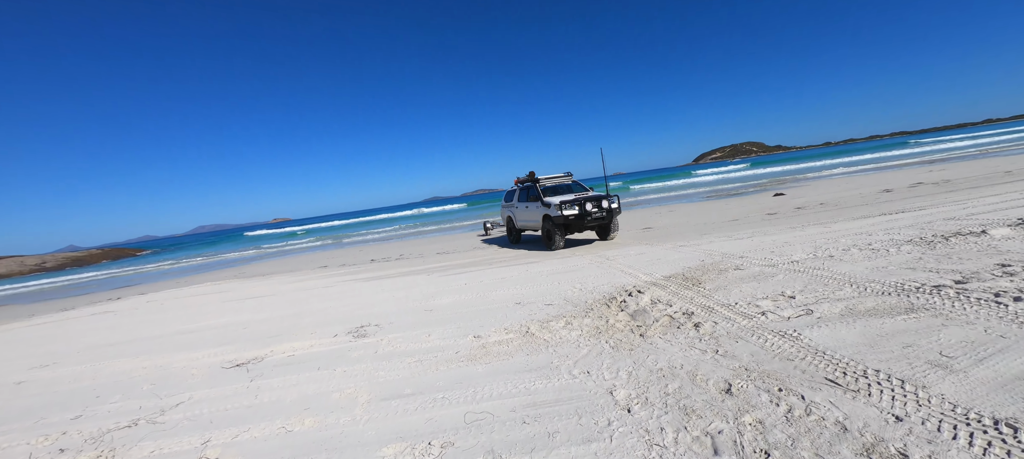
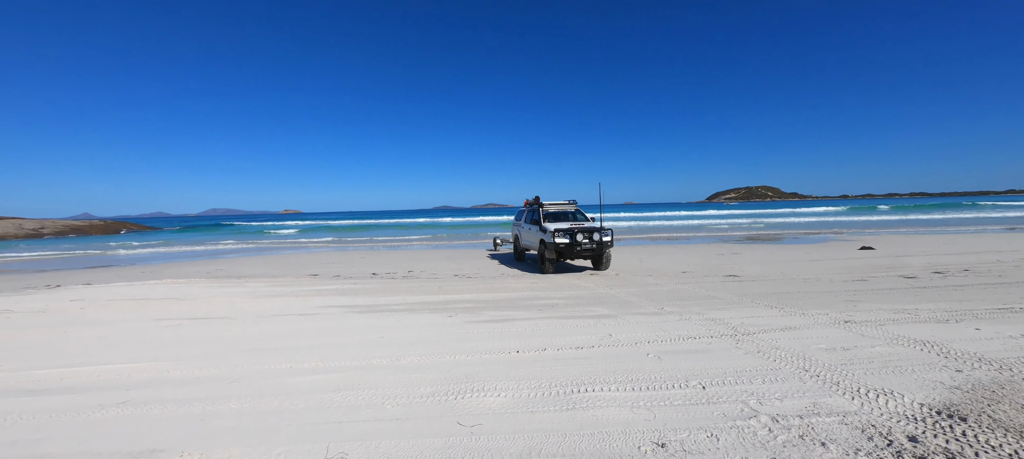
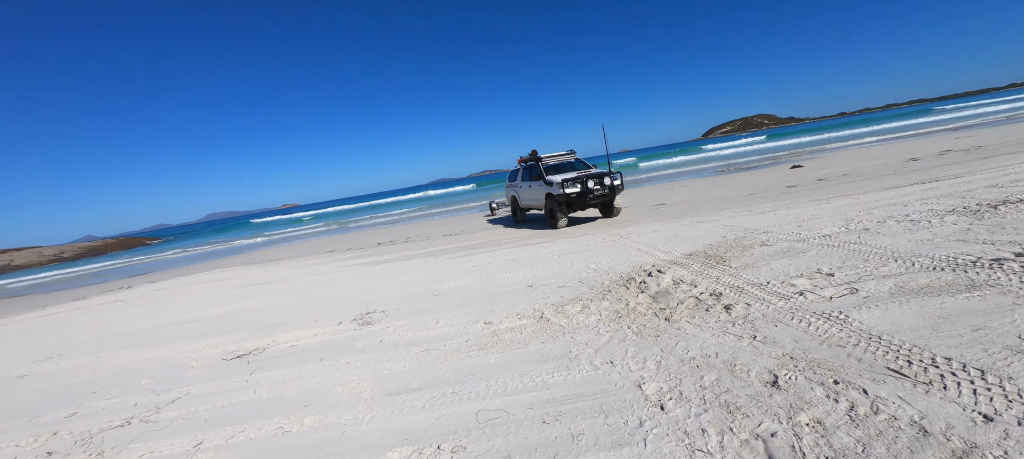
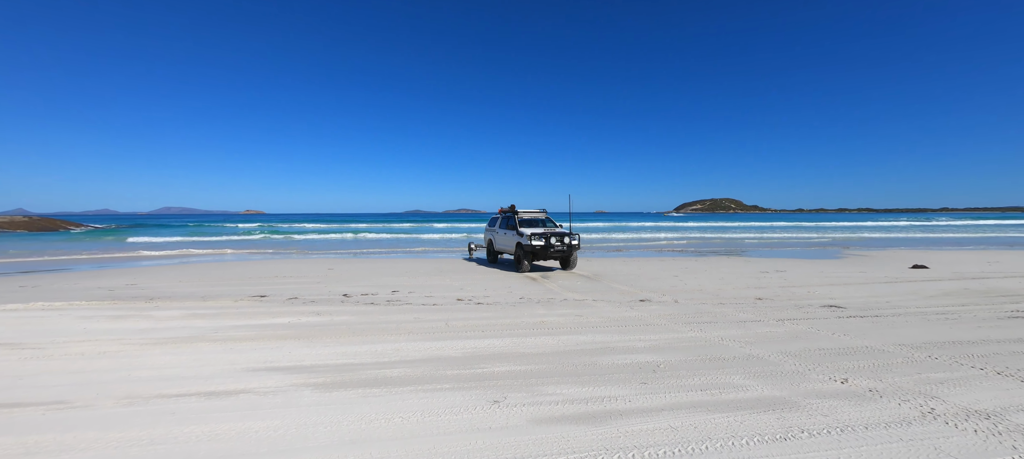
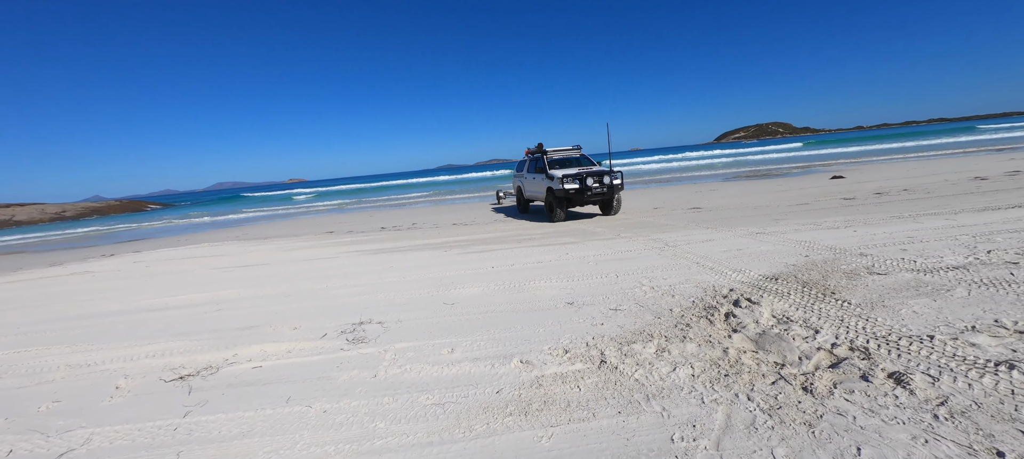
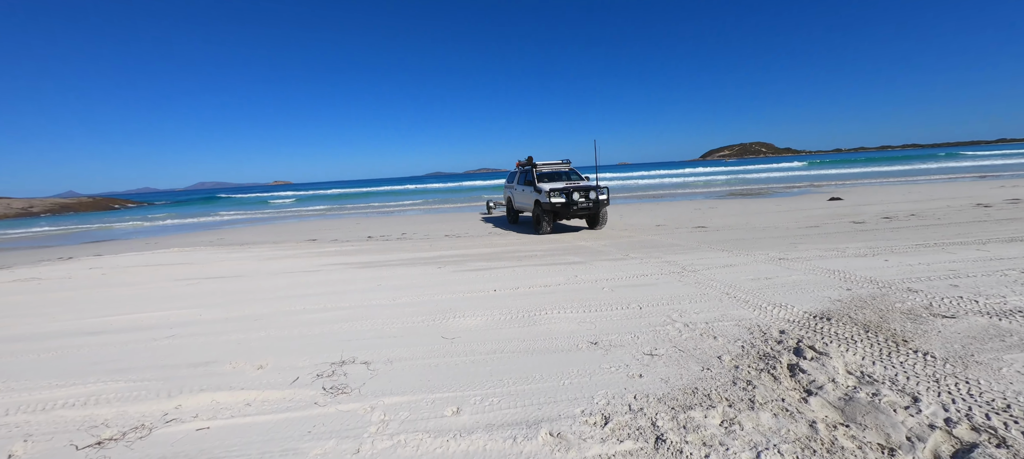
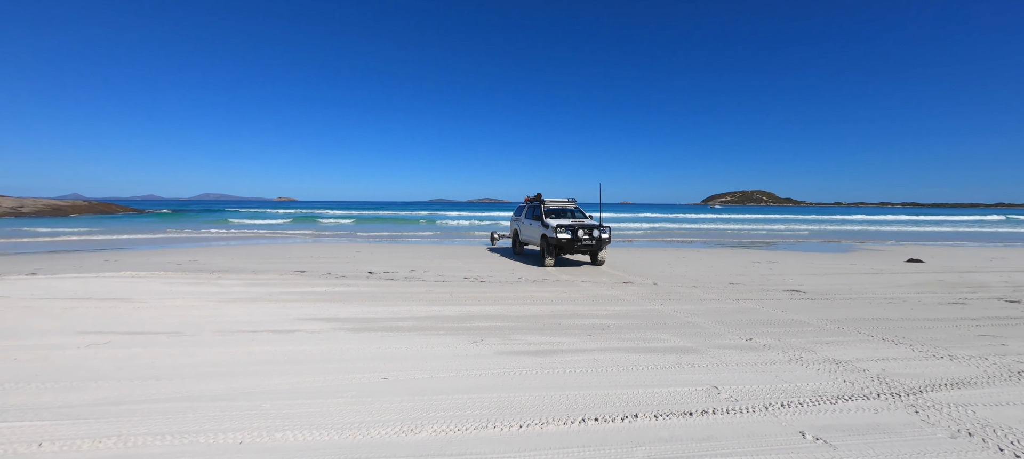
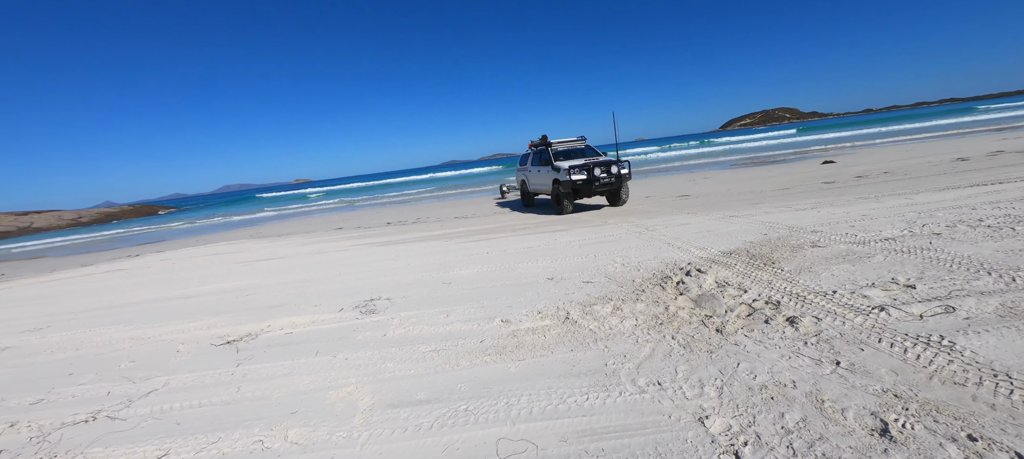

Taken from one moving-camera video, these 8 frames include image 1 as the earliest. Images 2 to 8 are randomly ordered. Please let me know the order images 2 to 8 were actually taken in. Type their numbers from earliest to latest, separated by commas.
3, 8, 5, 6, 2, 7, 4
